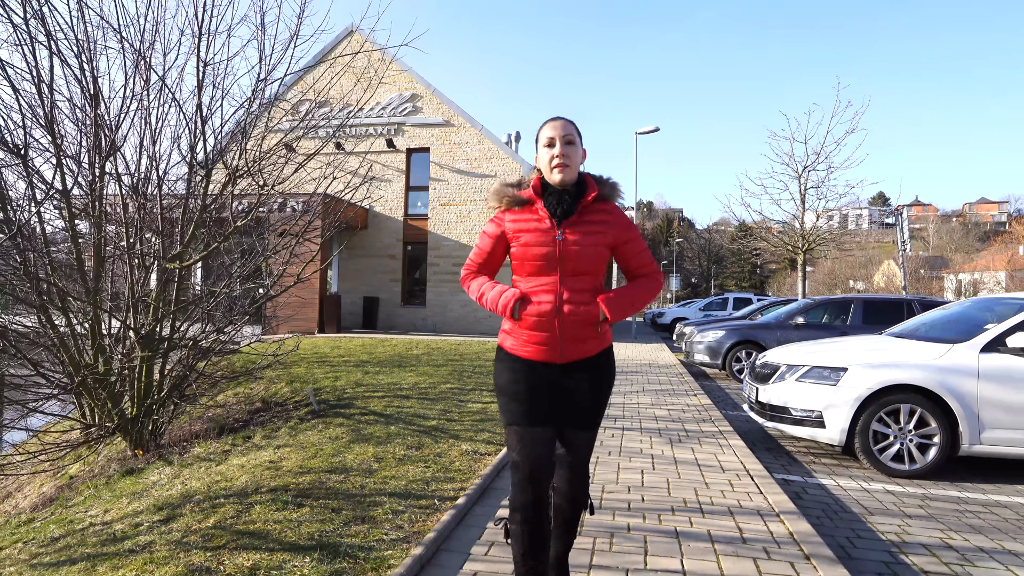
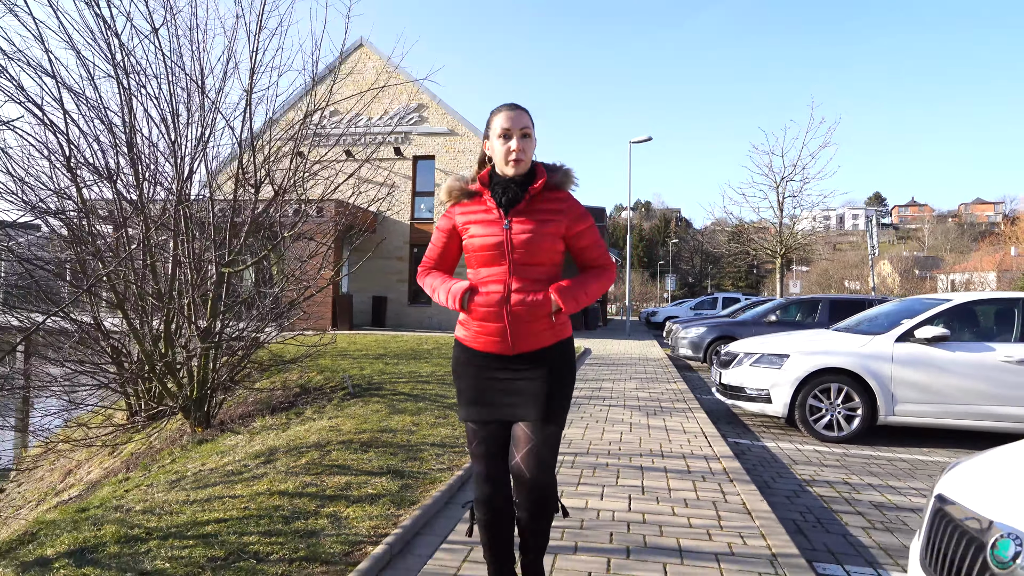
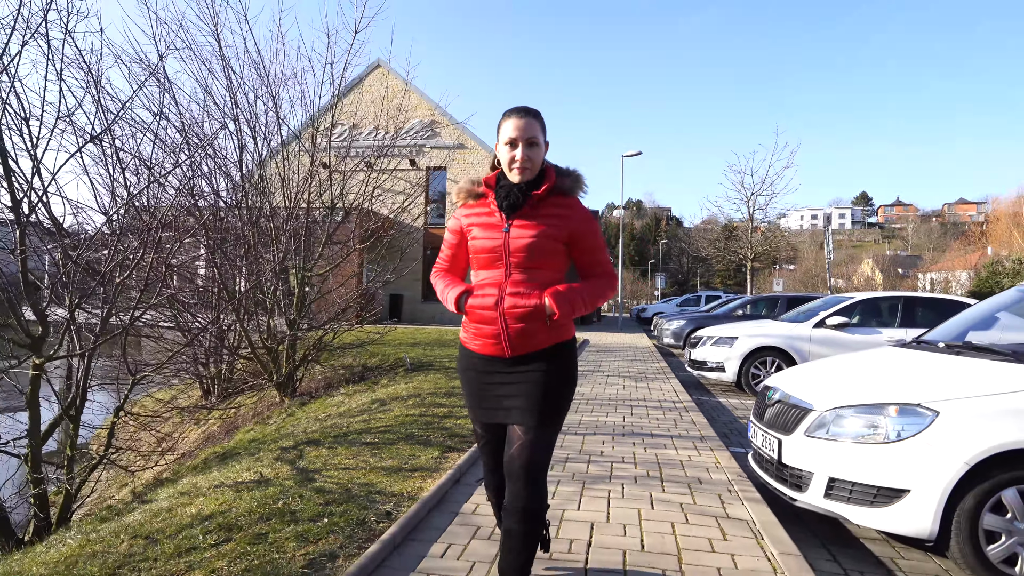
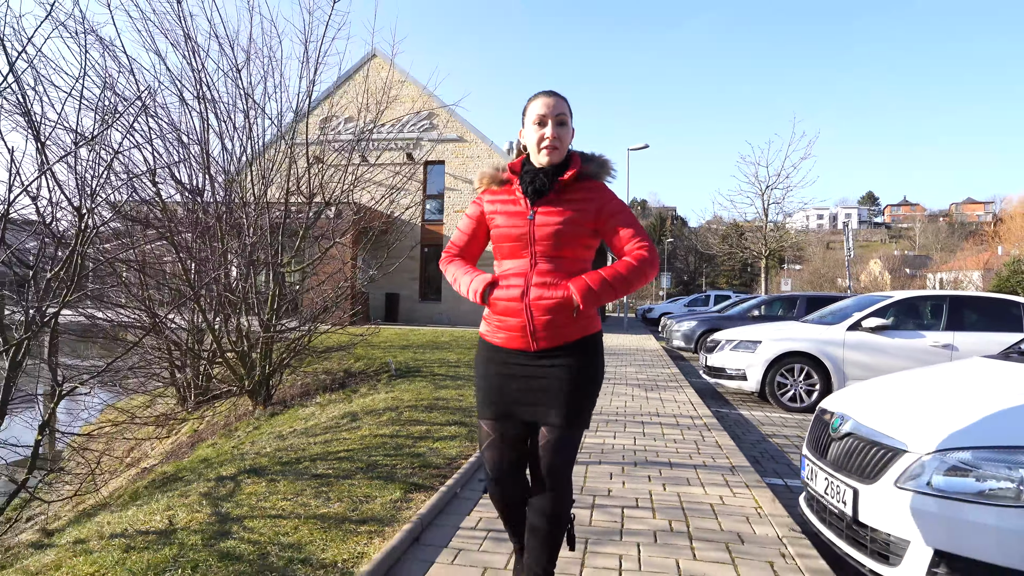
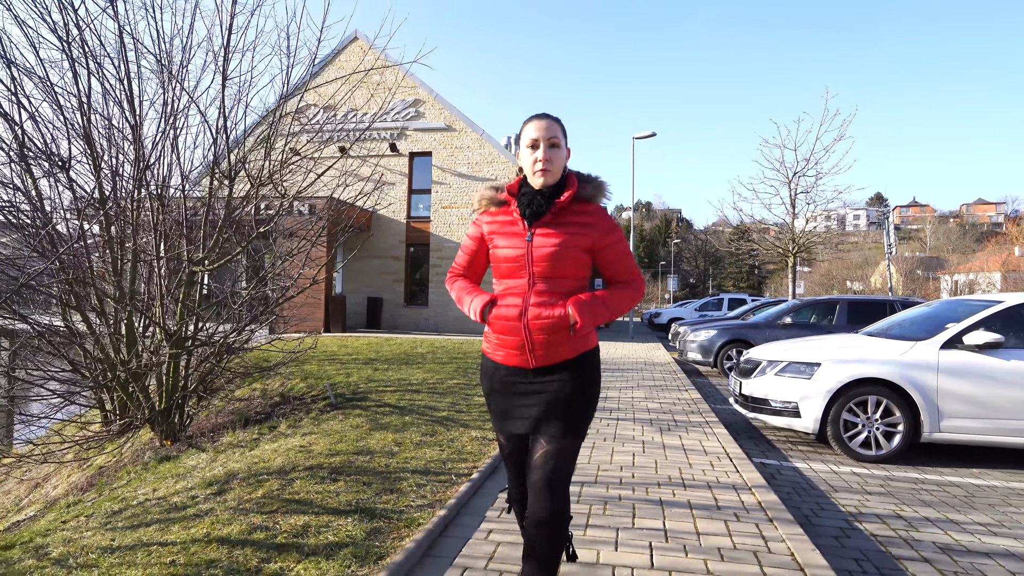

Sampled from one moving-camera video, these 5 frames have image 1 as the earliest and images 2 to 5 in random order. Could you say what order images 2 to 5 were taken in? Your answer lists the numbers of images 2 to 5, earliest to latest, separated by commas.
5, 2, 4, 3
